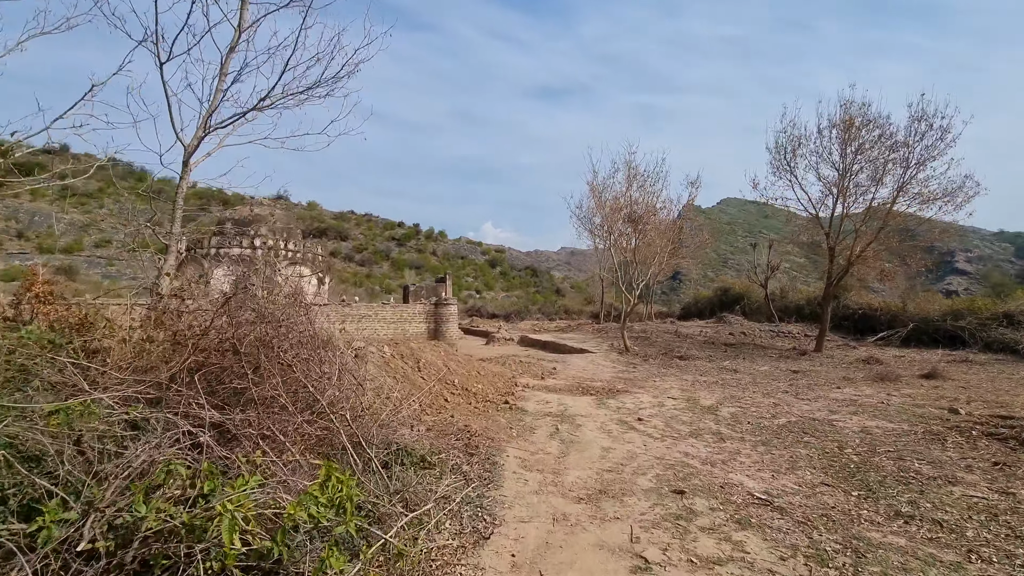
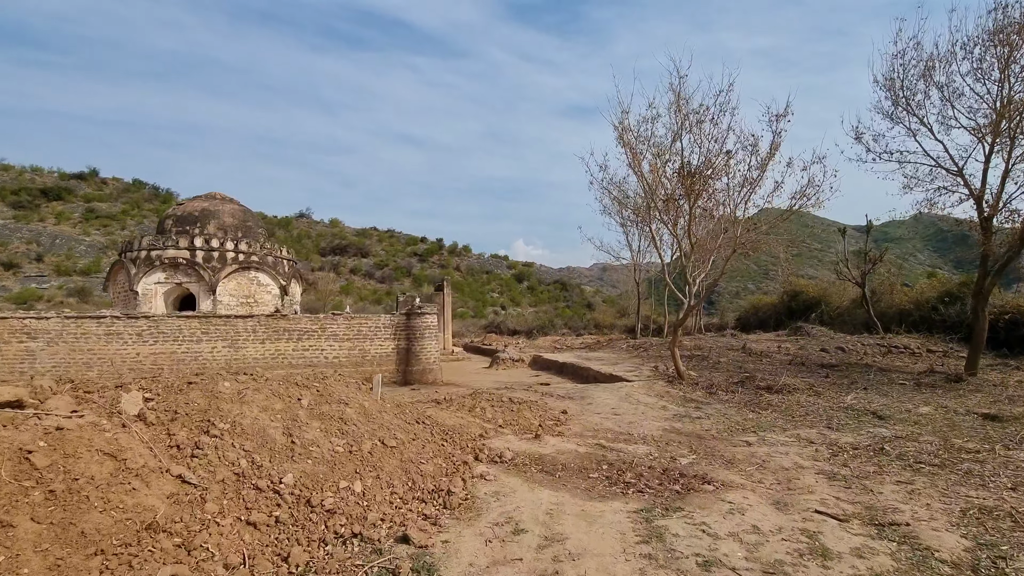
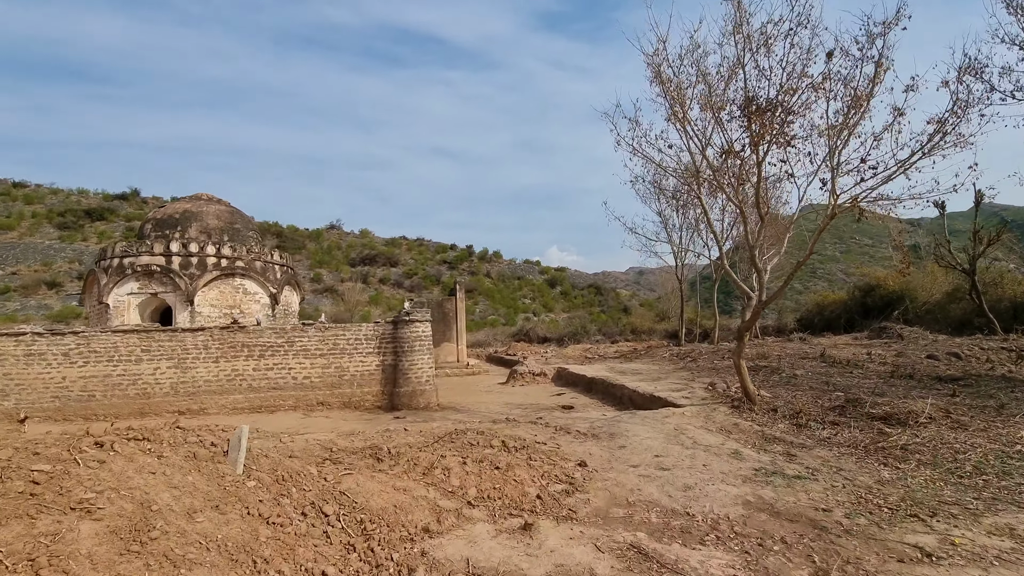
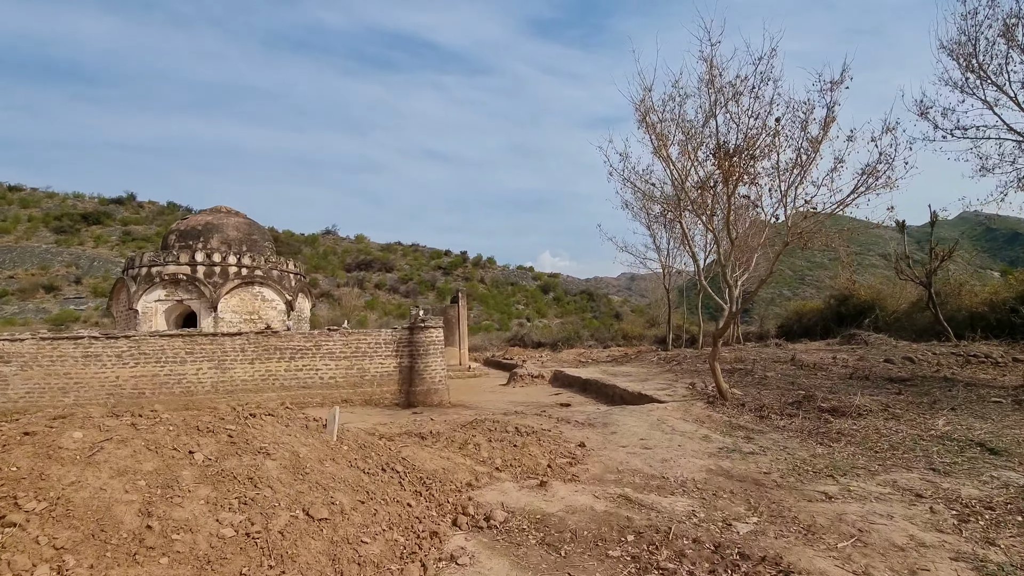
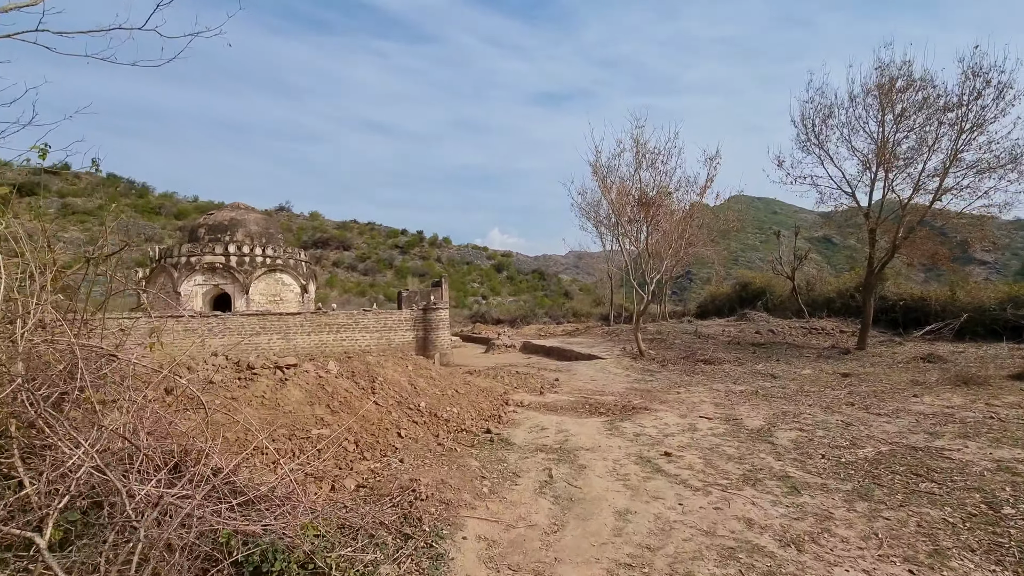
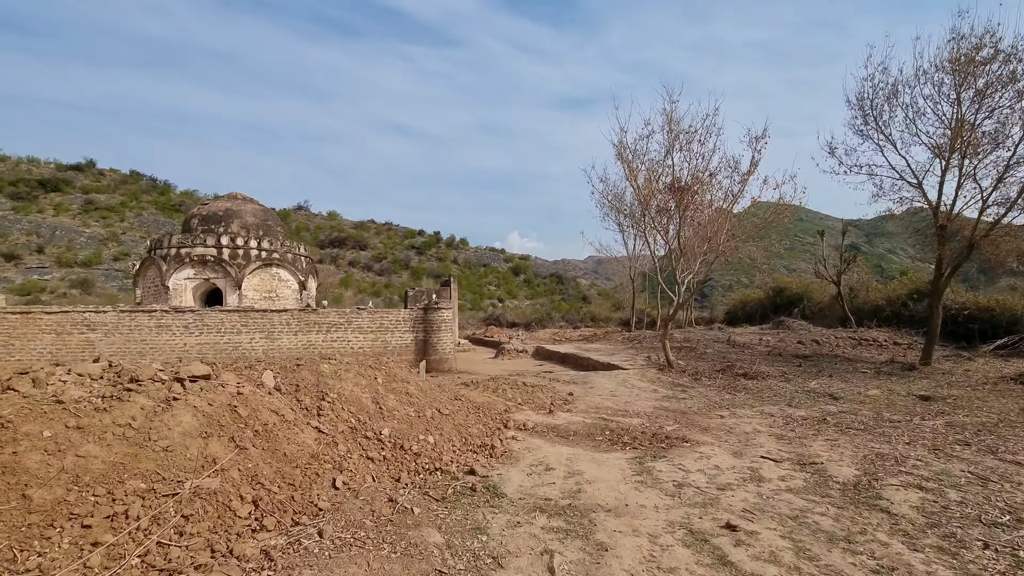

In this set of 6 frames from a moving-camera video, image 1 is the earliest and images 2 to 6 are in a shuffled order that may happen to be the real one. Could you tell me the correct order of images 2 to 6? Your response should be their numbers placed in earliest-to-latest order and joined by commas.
5, 6, 2, 4, 3
